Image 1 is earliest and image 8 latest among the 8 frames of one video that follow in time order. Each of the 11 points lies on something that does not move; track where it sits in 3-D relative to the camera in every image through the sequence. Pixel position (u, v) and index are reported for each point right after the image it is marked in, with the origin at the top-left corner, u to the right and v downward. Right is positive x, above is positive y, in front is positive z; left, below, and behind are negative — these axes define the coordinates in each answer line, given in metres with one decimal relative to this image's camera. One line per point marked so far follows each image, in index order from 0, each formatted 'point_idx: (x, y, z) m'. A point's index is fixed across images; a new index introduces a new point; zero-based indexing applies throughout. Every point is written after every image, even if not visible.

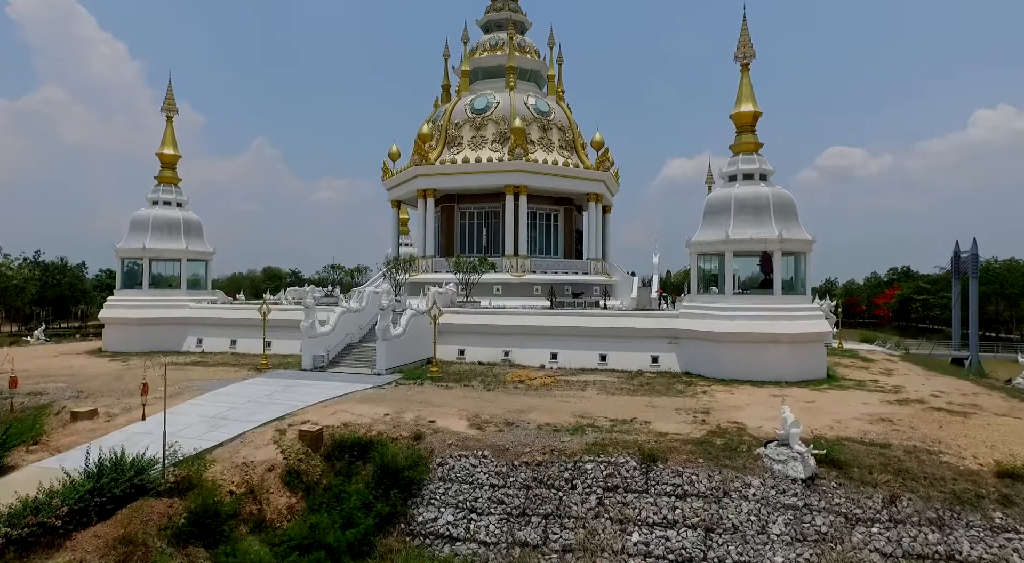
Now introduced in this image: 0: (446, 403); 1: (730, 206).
0: (-1.5, -2.7, +13.8) m
1: (+6.3, +2.2, +18.0) m
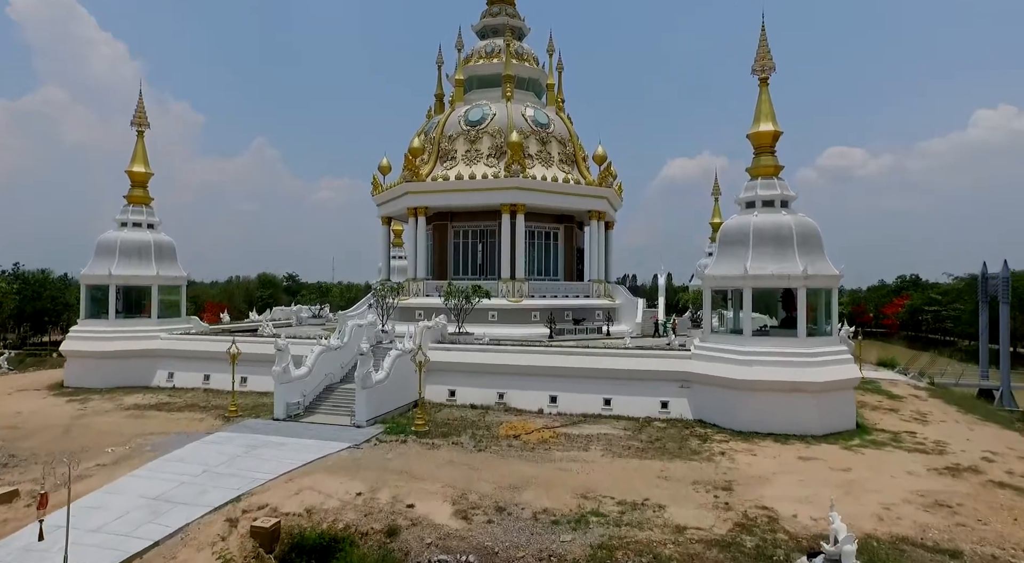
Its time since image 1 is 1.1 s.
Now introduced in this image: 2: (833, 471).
0: (-1.6, -3.7, +12.1) m
1: (+6.2, +1.2, +16.2) m
2: (+6.3, -3.7, +12.2) m
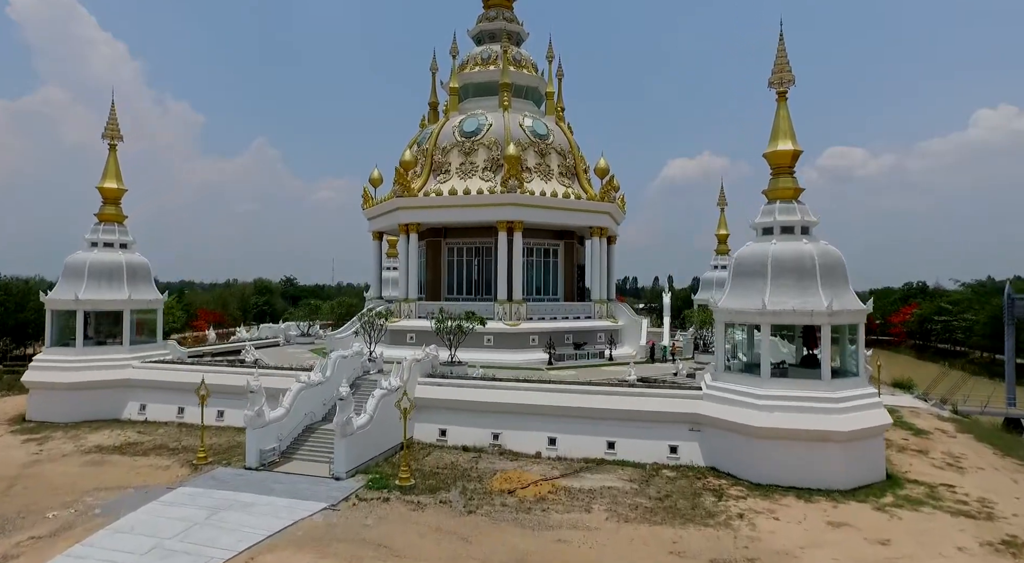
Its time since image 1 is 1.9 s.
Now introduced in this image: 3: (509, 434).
0: (-1.7, -4.6, +10.7) m
1: (+6.1, +0.3, +14.8) m
2: (+6.2, -4.5, +10.7) m
3: (-0.1, -4.1, +16.7) m
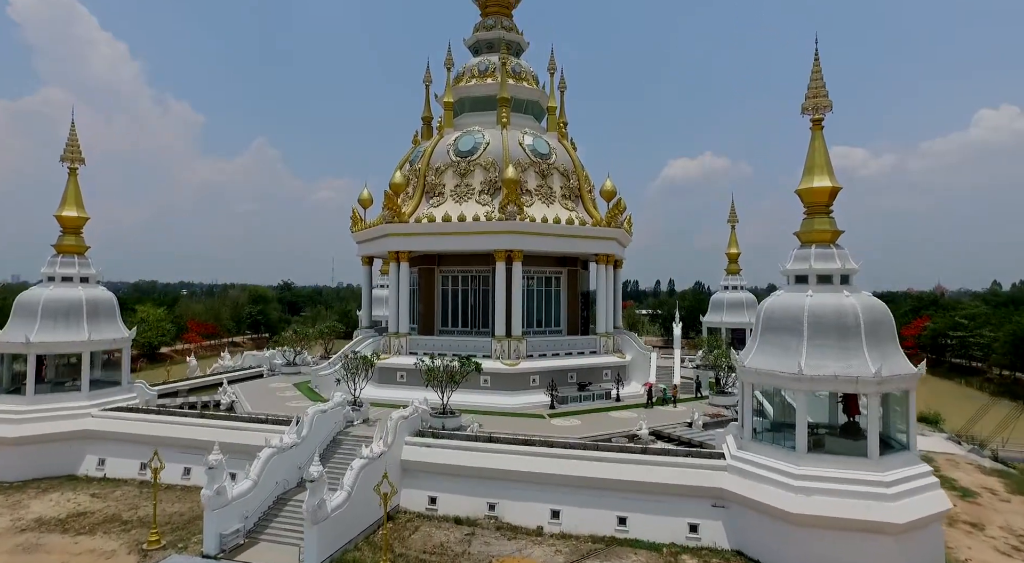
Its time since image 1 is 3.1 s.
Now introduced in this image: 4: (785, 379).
0: (-1.8, -5.8, +8.7) m
1: (+6.0, -0.9, +12.8) m
2: (+6.1, -5.7, +8.8) m
3: (-0.1, -5.3, +14.8) m
4: (+5.6, -2.0, +12.6) m
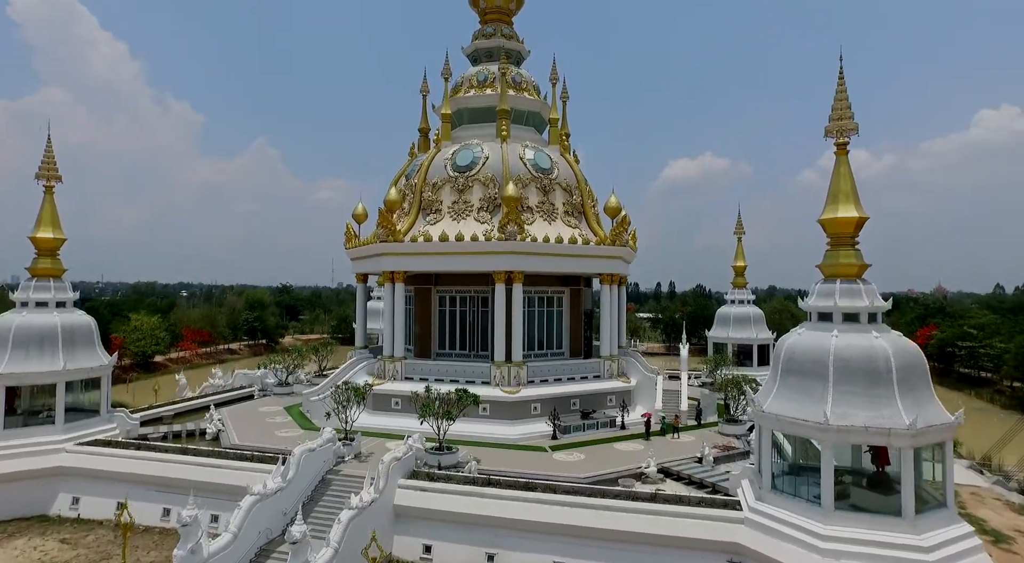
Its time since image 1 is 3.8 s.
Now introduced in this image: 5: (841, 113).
0: (-1.8, -6.5, +7.7) m
1: (+6.0, -1.6, +11.8) m
2: (+6.1, -6.5, +7.8) m
3: (-0.1, -6.0, +13.7) m
4: (+5.6, -2.7, +11.6) m
5: (+6.8, +3.5, +12.9) m
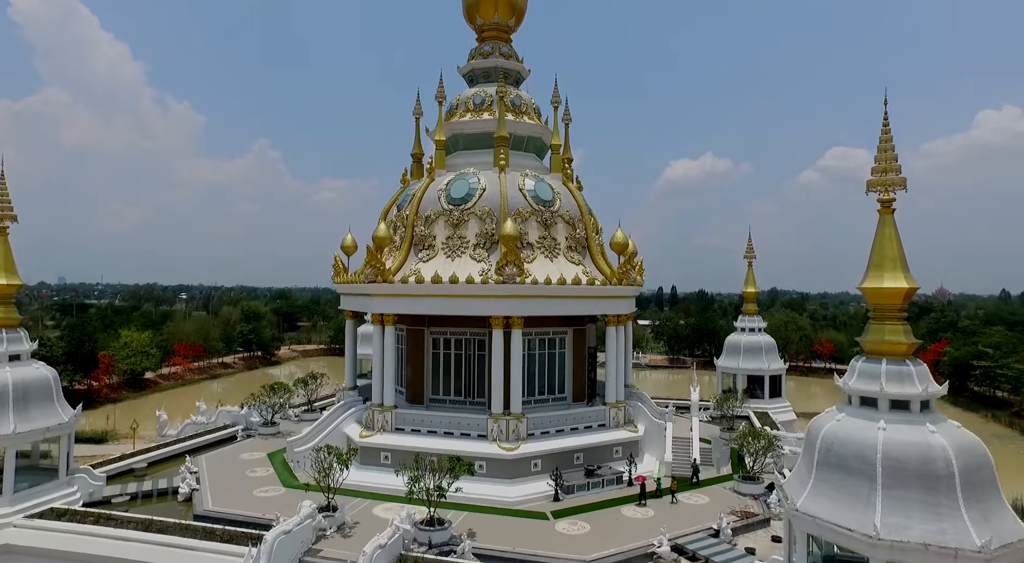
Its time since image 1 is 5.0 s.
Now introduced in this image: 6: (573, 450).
0: (-1.8, -7.9, +6.1) m
1: (+6.0, -3.0, +10.2) m
2: (+6.1, -7.9, +6.2) m
3: (-0.2, -7.4, +12.1) m
4: (+5.5, -4.1, +10.0) m
5: (+6.8, +2.1, +11.2) m
6: (+1.9, -5.3, +19.5) m
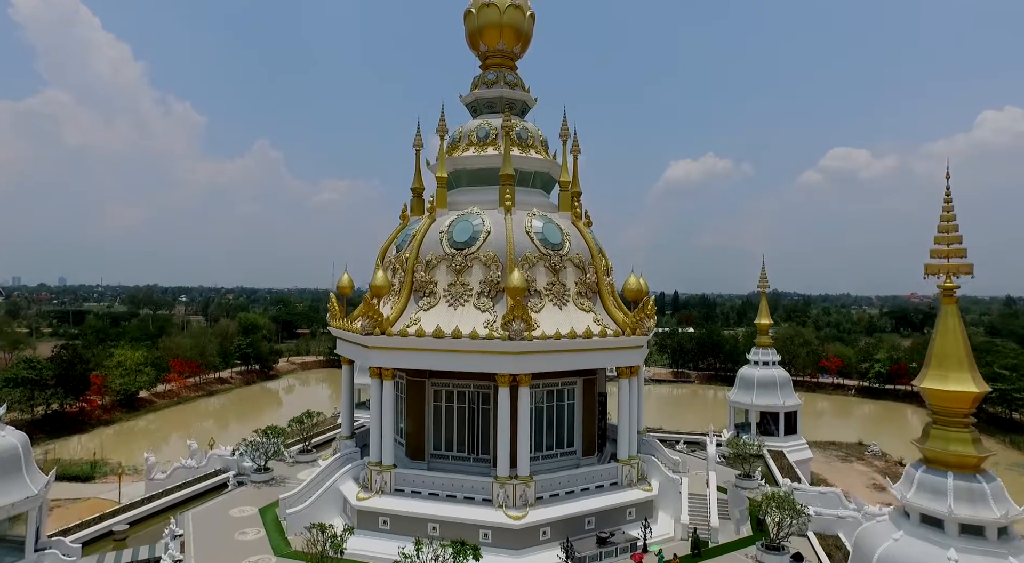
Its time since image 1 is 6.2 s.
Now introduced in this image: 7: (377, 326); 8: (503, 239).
0: (-1.6, -9.5, +4.8) m
1: (+6.1, -4.6, +8.9) m
2: (+6.3, -9.5, +4.8) m
3: (0.0, -9.0, +10.8) m
4: (+5.7, -5.7, +8.7) m
5: (+7.0, +0.5, +9.9) m
6: (+2.1, -6.8, +18.2) m
7: (-4.1, -1.3, +18.8) m
8: (-0.3, +1.3, +19.6) m
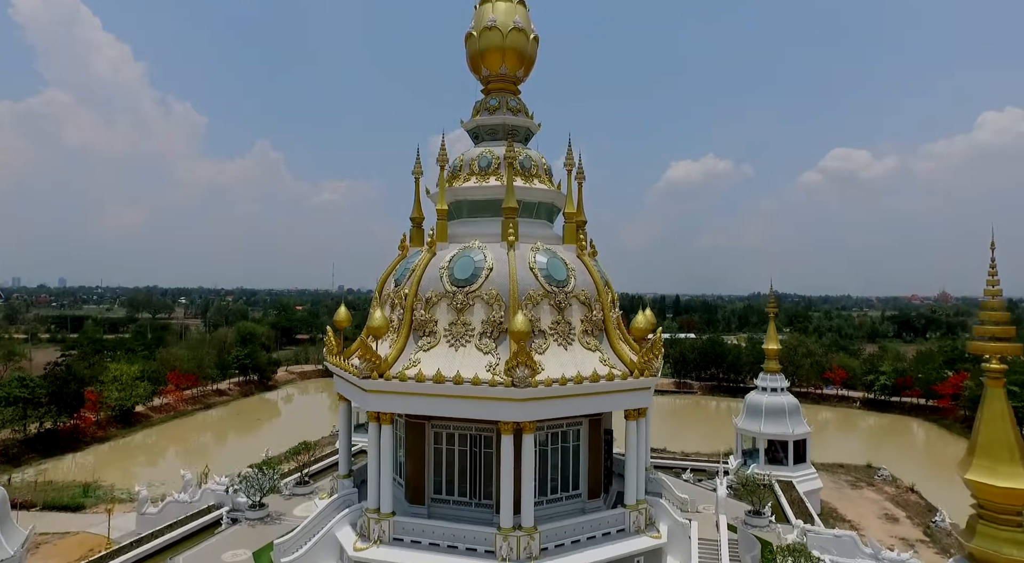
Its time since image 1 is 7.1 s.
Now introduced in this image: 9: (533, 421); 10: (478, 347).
0: (-1.5, -10.6, +4.0) m
1: (+6.3, -5.8, +8.1) m
2: (+6.4, -10.6, +4.1) m
3: (+0.1, -10.2, +10.0) m
4: (+5.8, -6.9, +7.9) m
5: (+7.1, -0.6, +9.2) m
6: (+2.2, -8.0, +17.4) m
7: (-4.0, -2.5, +18.1) m
8: (-0.2, +0.1, +18.9) m
9: (+0.6, -3.8, +17.1) m
10: (-1.0, -1.9, +18.1) m
